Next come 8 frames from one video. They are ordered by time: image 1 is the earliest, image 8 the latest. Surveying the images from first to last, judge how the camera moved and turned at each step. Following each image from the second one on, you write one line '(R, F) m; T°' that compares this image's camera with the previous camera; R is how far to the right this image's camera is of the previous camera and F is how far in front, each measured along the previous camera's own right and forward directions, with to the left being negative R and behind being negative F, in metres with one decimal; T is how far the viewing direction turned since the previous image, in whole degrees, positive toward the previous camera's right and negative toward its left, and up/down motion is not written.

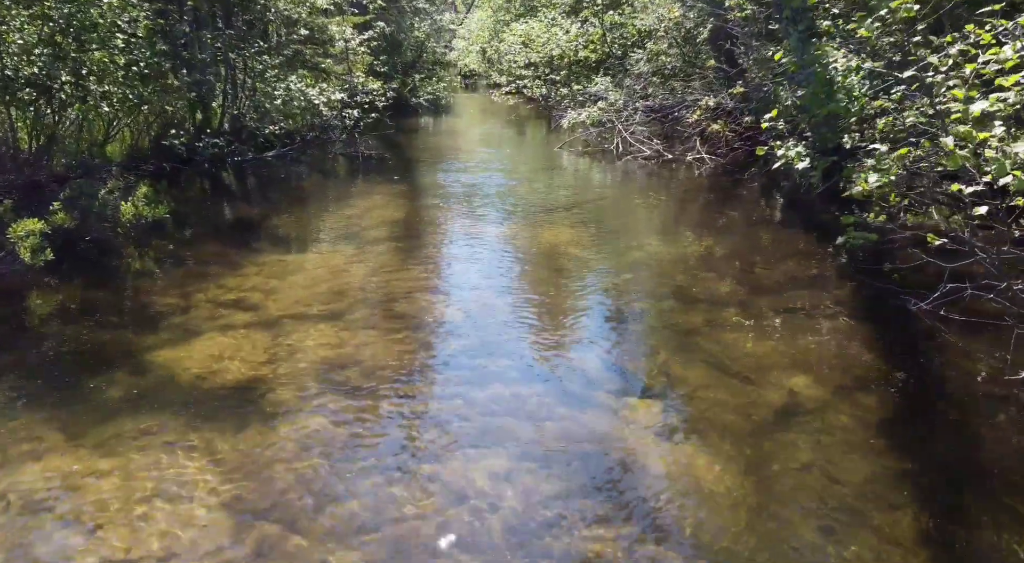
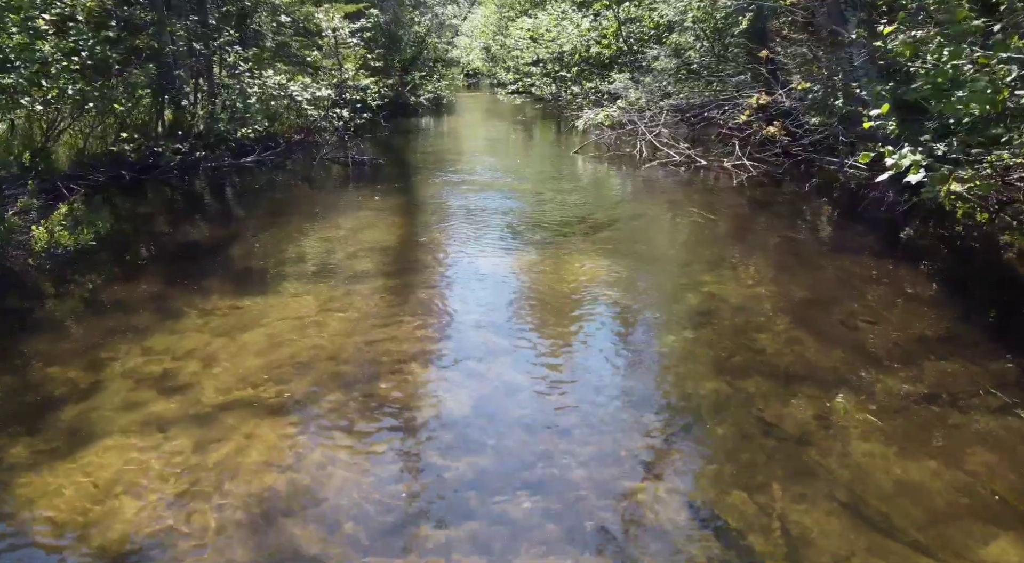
(-0.2, +2.3) m; 0°
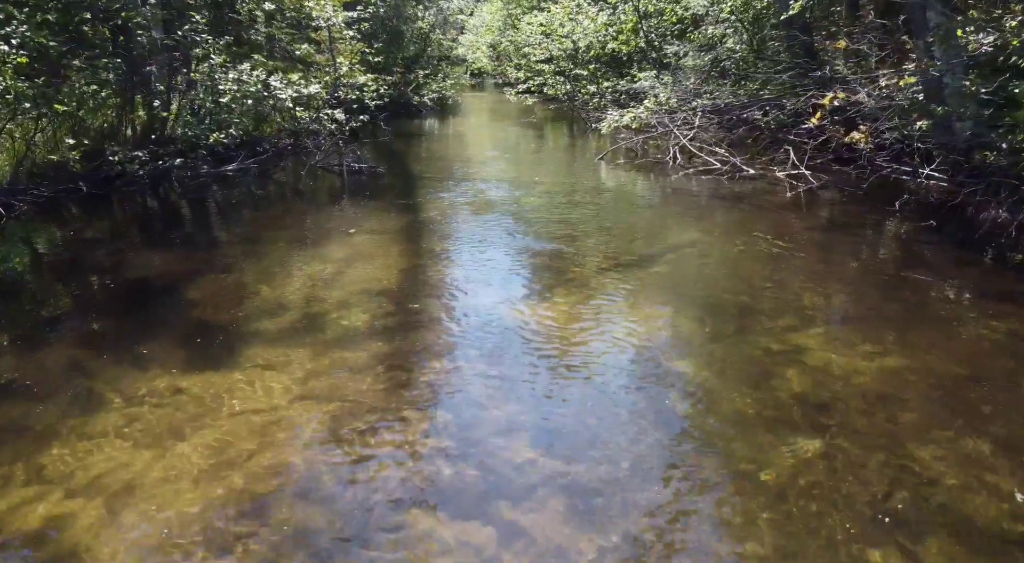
(-0.3, +2.1) m; 0°
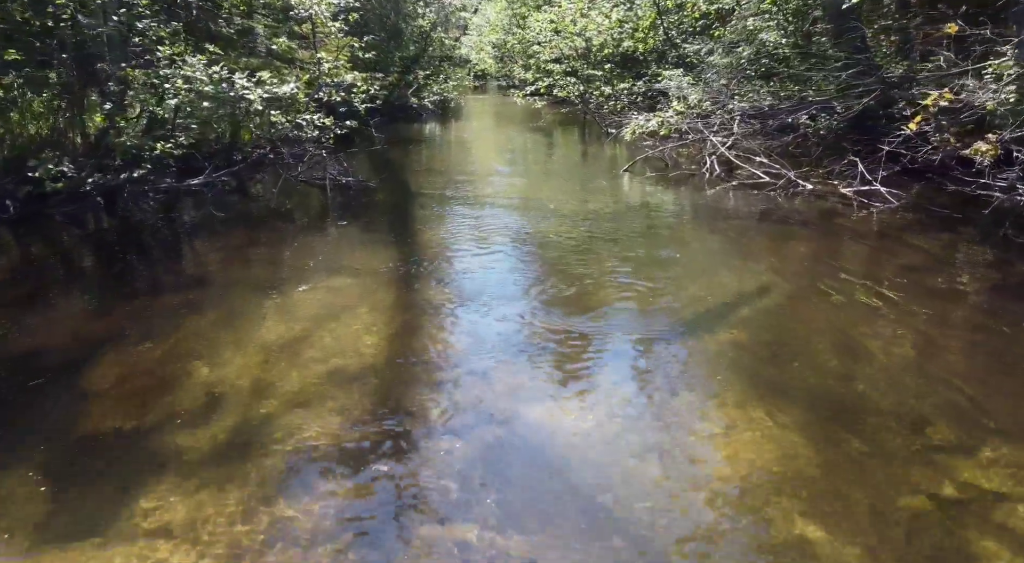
(-0.2, +2.2) m; 0°
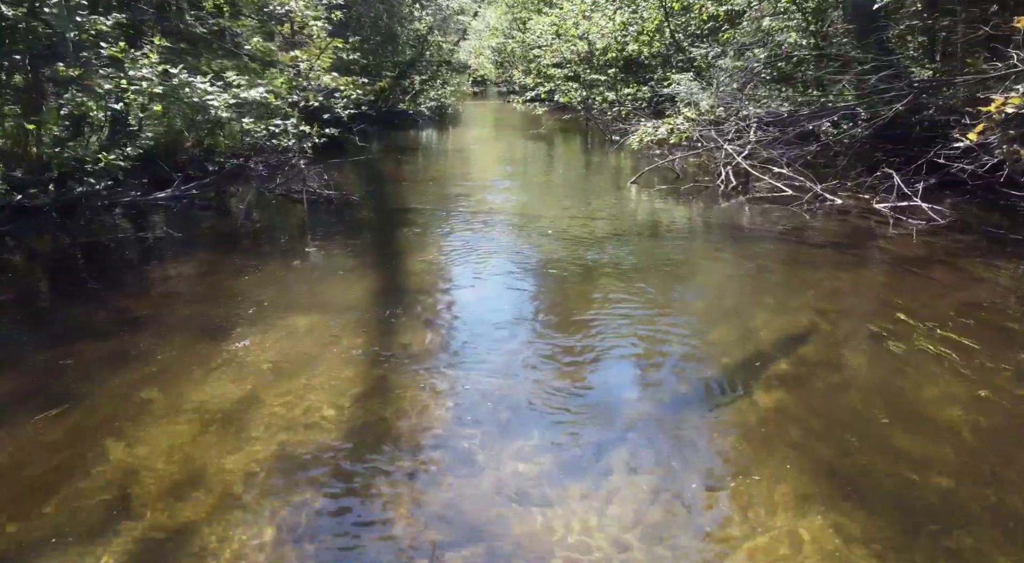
(0.0, +1.2) m; 0°
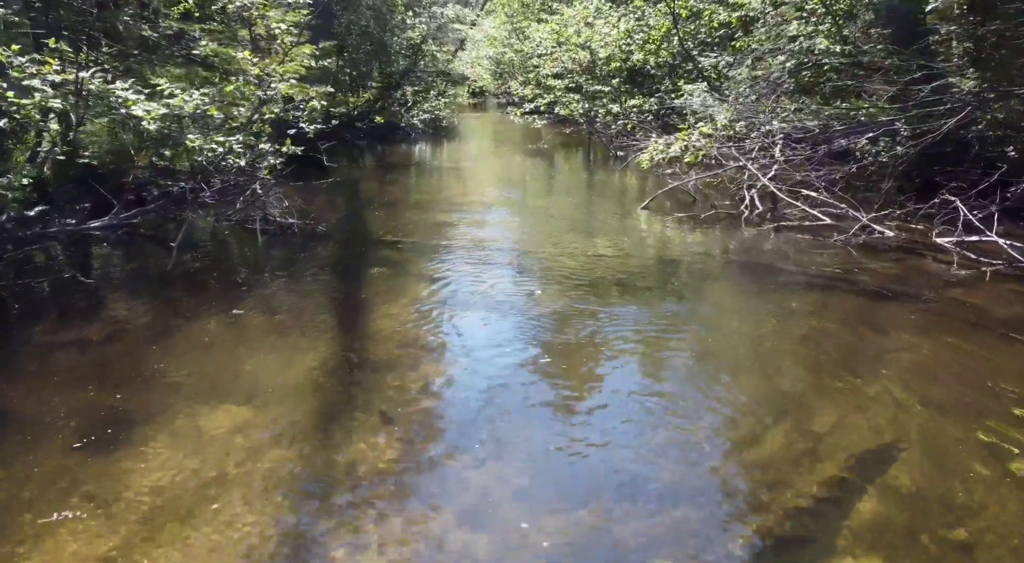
(+0.1, +1.8) m; 0°
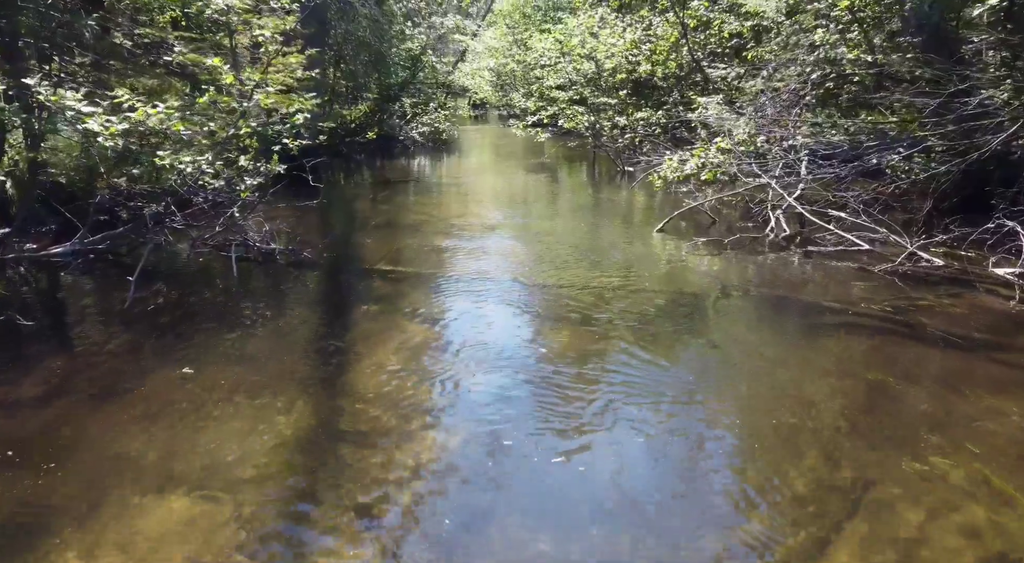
(-0.1, +1.0) m; 0°
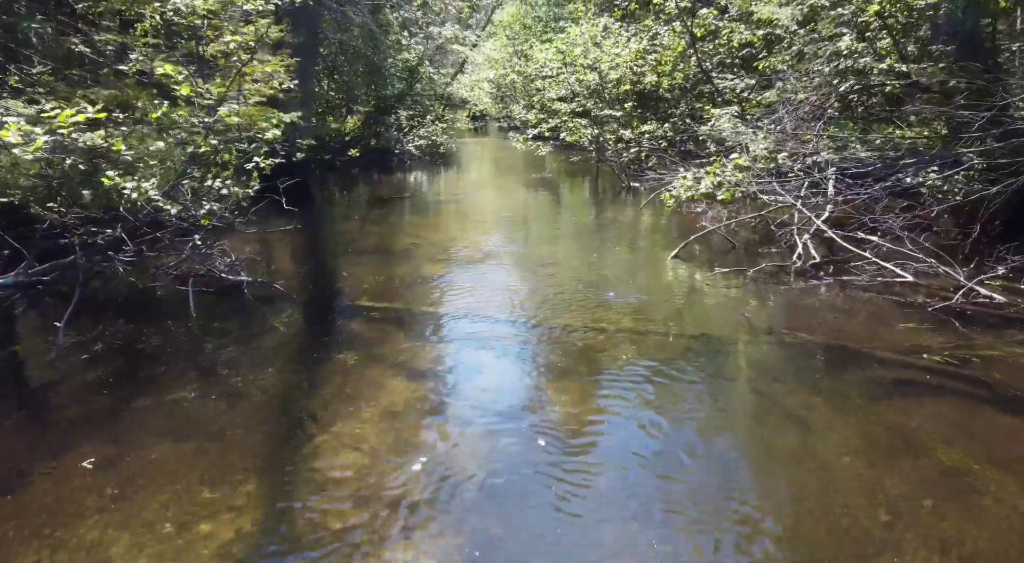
(0.0, +1.1) m; 0°
